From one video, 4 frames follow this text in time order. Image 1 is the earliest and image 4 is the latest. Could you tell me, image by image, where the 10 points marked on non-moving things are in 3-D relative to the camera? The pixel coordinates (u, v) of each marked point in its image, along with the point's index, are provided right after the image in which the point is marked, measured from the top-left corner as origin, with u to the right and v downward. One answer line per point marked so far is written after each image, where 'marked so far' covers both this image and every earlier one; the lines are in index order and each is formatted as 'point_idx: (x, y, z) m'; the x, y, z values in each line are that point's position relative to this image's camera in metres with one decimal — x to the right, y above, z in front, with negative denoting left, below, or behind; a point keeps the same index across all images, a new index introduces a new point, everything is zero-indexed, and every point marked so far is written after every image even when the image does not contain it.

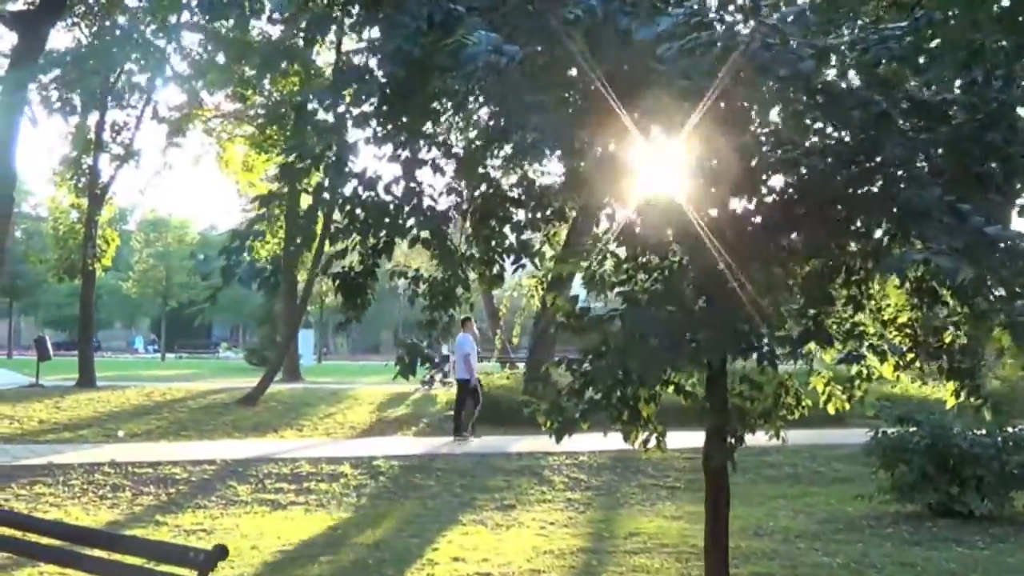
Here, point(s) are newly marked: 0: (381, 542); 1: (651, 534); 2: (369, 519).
0: (-1.1, -2.1, +10.3) m
1: (+1.2, -2.1, +10.8) m
2: (-1.3, -2.1, +11.7) m
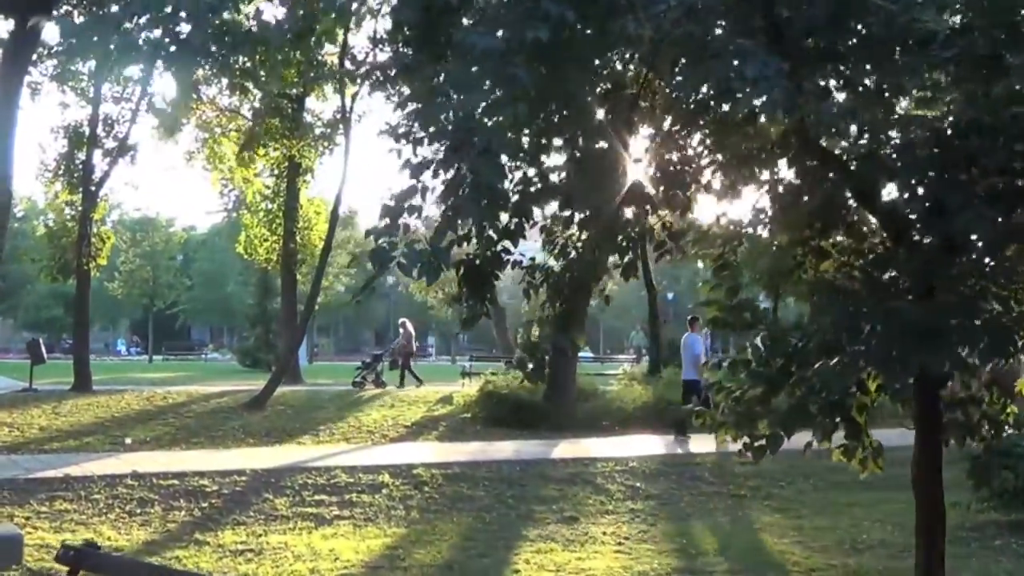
0: (-0.4, -2.1, +9.4) m
1: (+1.8, -2.1, +9.9) m
2: (-0.7, -2.1, +10.7) m
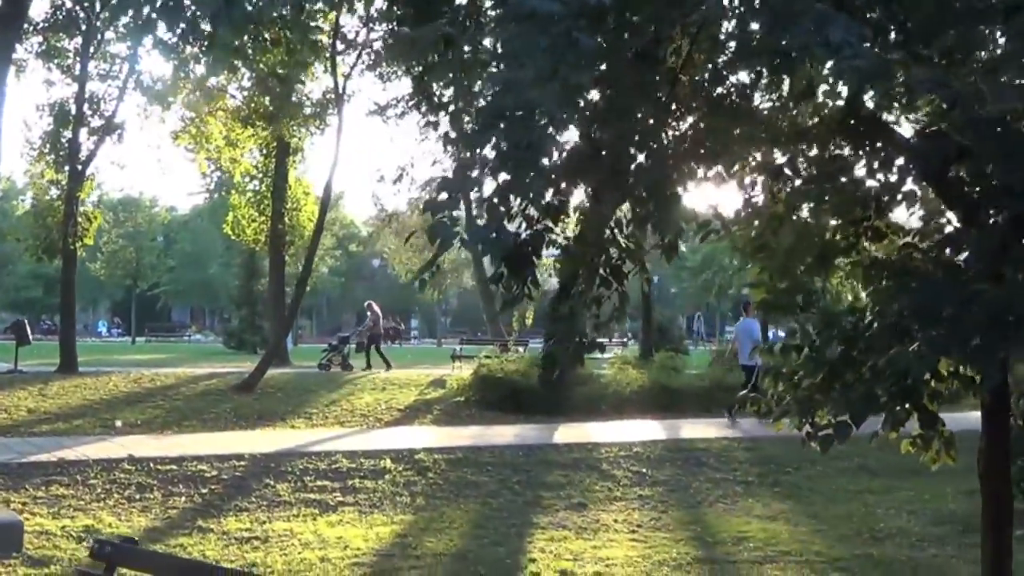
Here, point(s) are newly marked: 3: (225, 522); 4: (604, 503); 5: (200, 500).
0: (-0.3, -1.9, +9.1) m
1: (+1.9, -1.9, +9.7) m
2: (-0.6, -1.9, +10.4) m
3: (-2.4, -1.9, +10.3) m
4: (+0.9, -2.0, +11.7) m
5: (-2.8, -1.9, +11.2) m
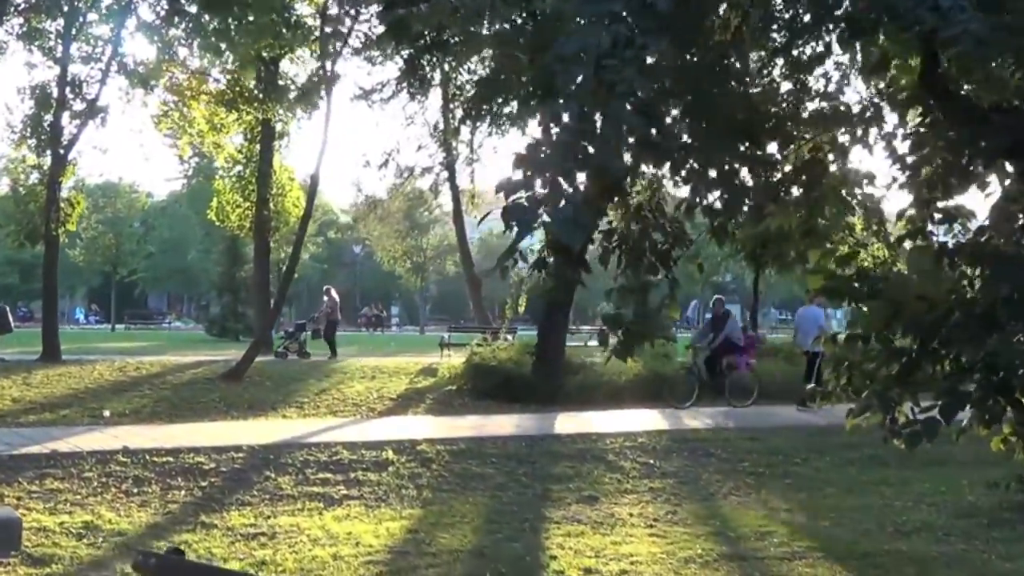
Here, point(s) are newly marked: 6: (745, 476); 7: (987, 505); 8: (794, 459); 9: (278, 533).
0: (-0.2, -1.8, +8.8) m
1: (+2.1, -1.8, +9.4) m
2: (-0.5, -1.8, +10.1) m
3: (-2.3, -1.8, +10.0) m
4: (+0.9, -1.9, +11.4) m
5: (-2.7, -1.8, +10.8) m
6: (+2.3, -1.9, +12.6) m
7: (+4.1, -1.9, +10.8) m
8: (+3.0, -1.8, +13.5) m
9: (-1.8, -1.8, +9.4) m
